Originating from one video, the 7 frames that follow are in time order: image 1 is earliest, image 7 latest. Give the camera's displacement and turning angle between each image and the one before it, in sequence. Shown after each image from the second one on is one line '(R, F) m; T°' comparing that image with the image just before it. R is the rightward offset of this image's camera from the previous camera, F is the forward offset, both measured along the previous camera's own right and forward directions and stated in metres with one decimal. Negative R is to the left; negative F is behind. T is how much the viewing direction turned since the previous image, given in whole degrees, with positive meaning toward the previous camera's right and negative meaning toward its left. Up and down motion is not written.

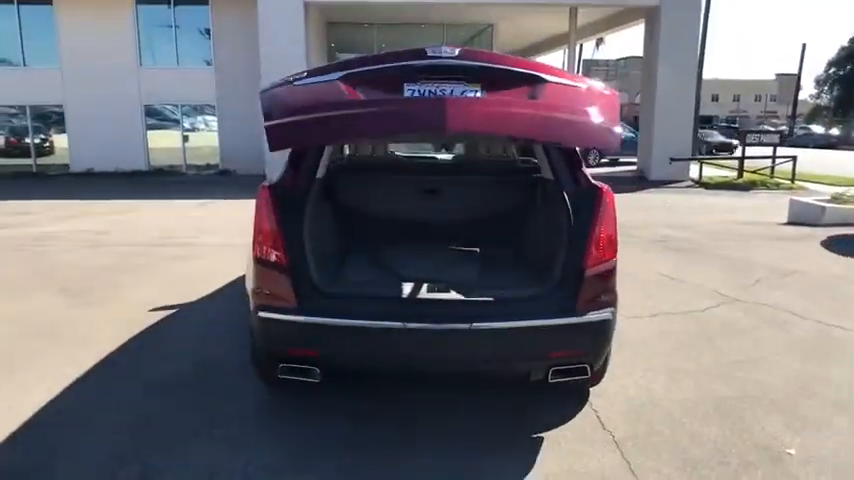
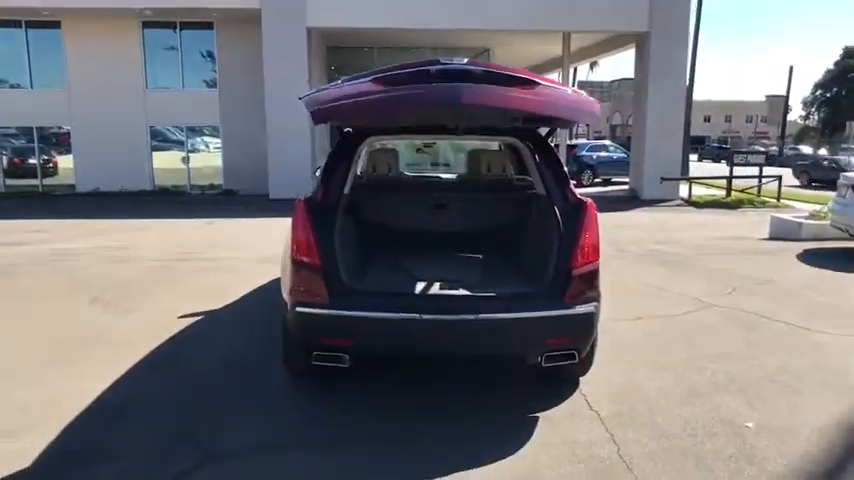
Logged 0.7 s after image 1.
(-0.1, -0.6) m; 0°
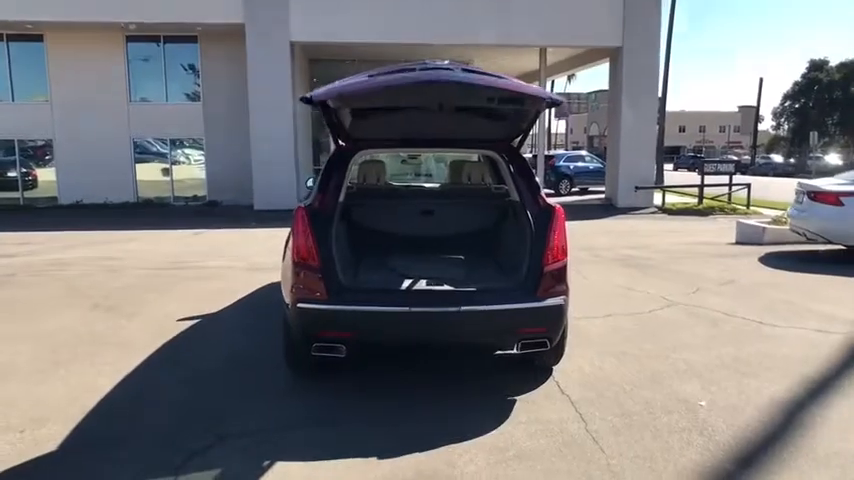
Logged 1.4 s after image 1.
(0.0, -0.4) m; +2°
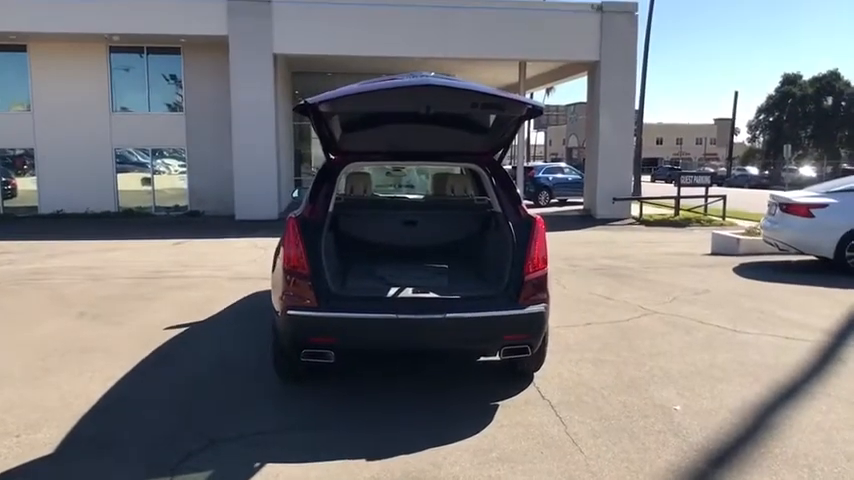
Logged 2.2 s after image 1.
(0.0, -0.1) m; +2°
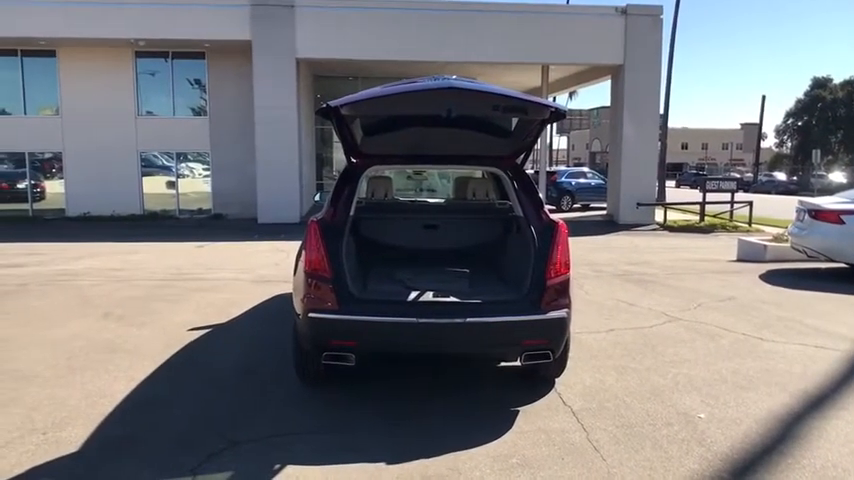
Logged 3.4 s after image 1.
(0.0, 0.0) m; -2°
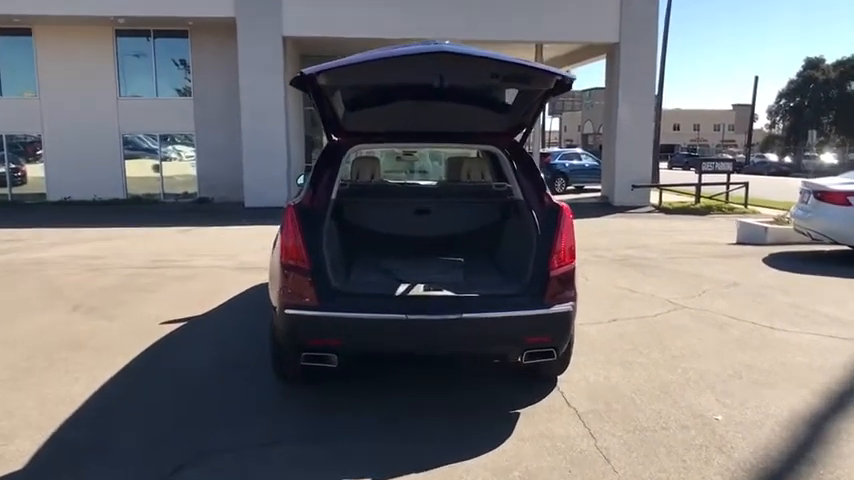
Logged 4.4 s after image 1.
(0.0, +0.4) m; +1°
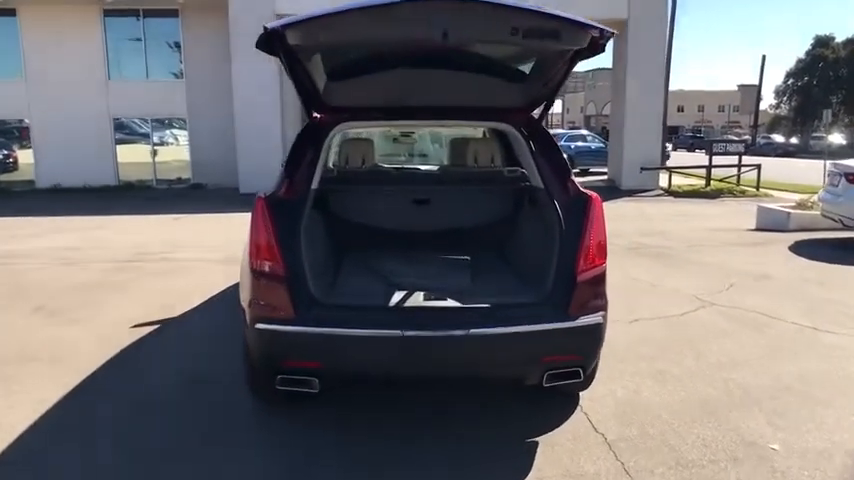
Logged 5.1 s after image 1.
(0.0, +0.6) m; 0°
